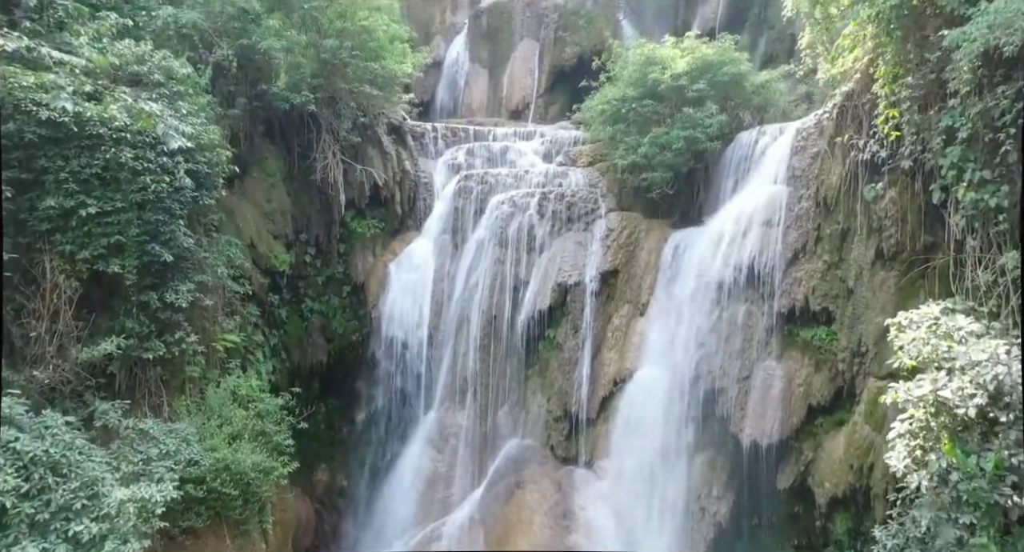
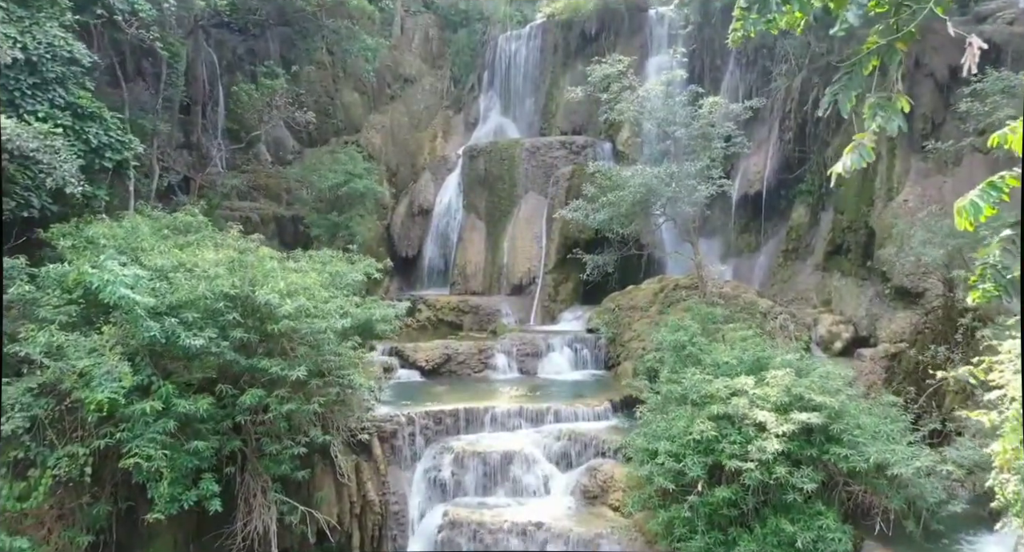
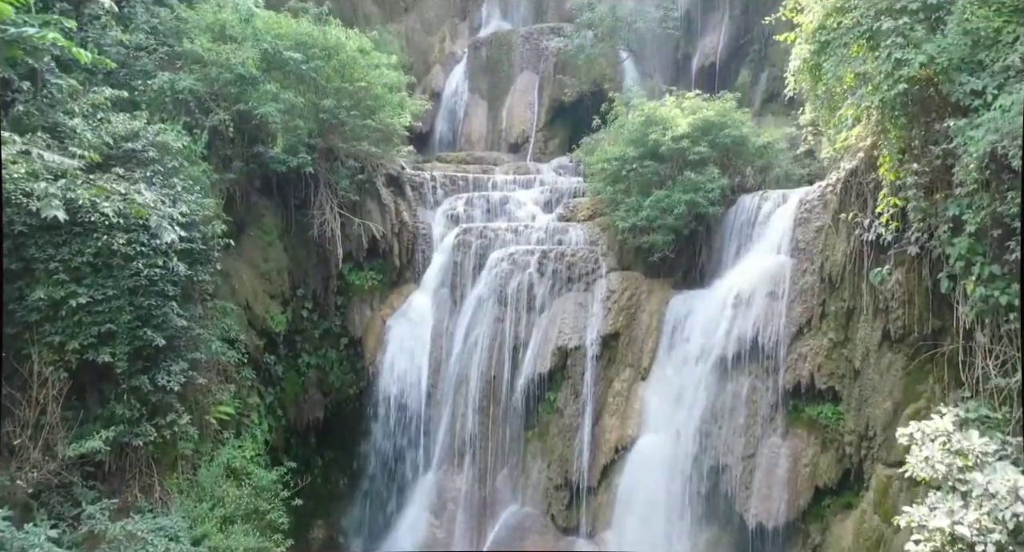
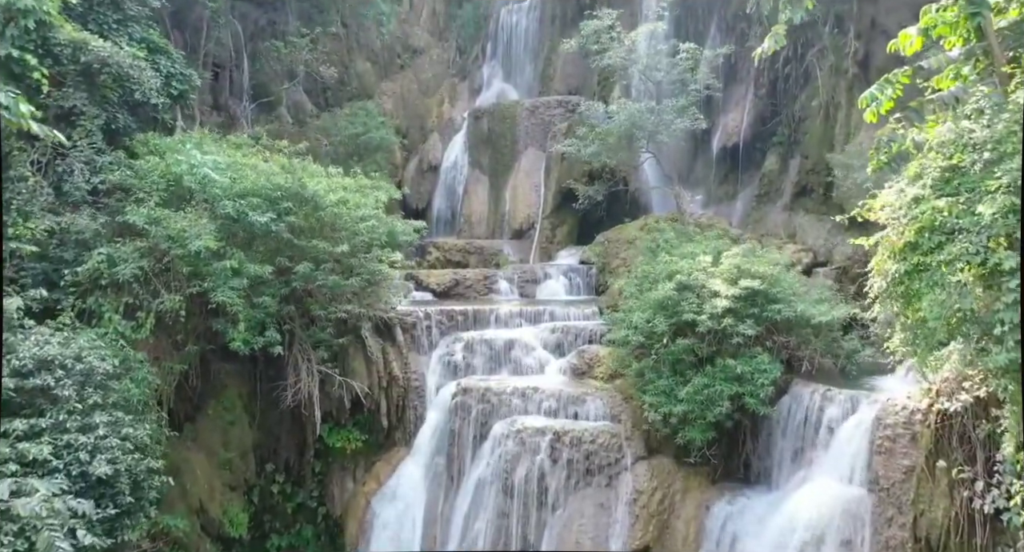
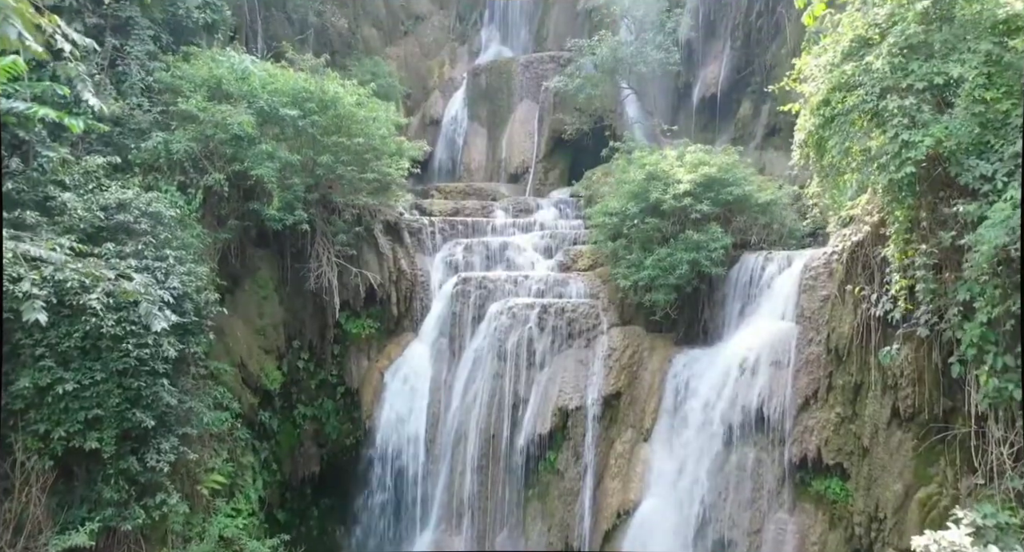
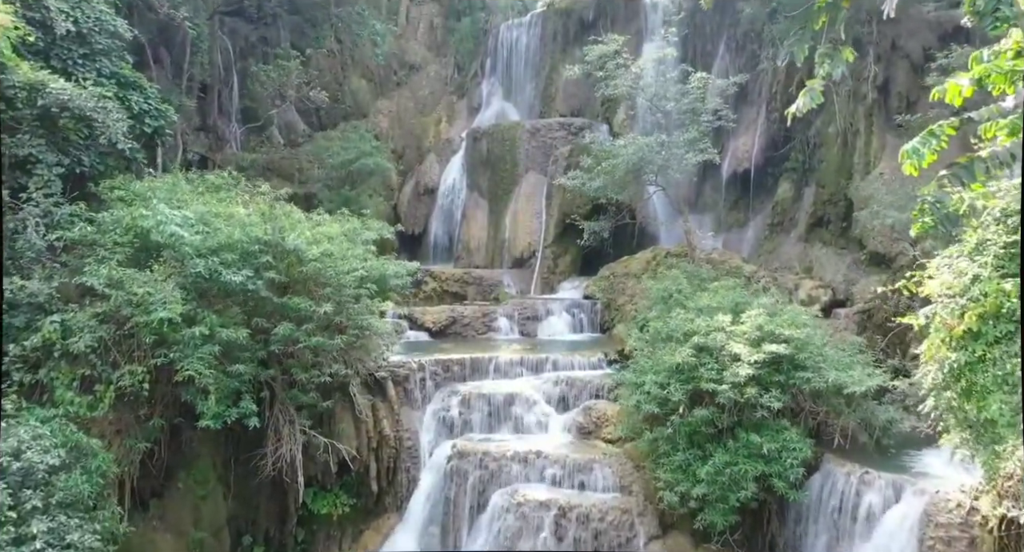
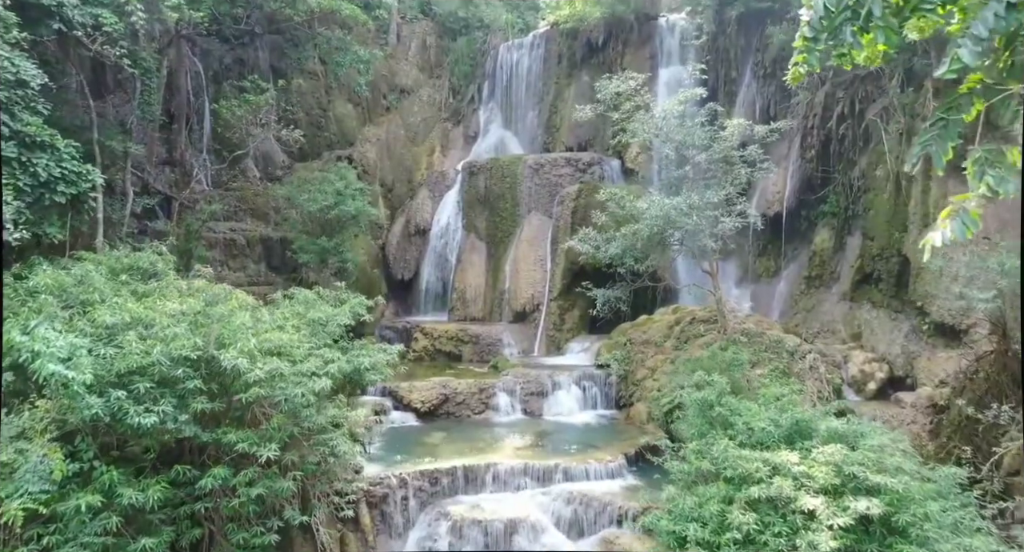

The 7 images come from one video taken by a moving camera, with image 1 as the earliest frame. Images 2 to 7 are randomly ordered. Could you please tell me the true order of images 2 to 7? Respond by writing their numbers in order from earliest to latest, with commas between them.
3, 5, 4, 6, 2, 7
